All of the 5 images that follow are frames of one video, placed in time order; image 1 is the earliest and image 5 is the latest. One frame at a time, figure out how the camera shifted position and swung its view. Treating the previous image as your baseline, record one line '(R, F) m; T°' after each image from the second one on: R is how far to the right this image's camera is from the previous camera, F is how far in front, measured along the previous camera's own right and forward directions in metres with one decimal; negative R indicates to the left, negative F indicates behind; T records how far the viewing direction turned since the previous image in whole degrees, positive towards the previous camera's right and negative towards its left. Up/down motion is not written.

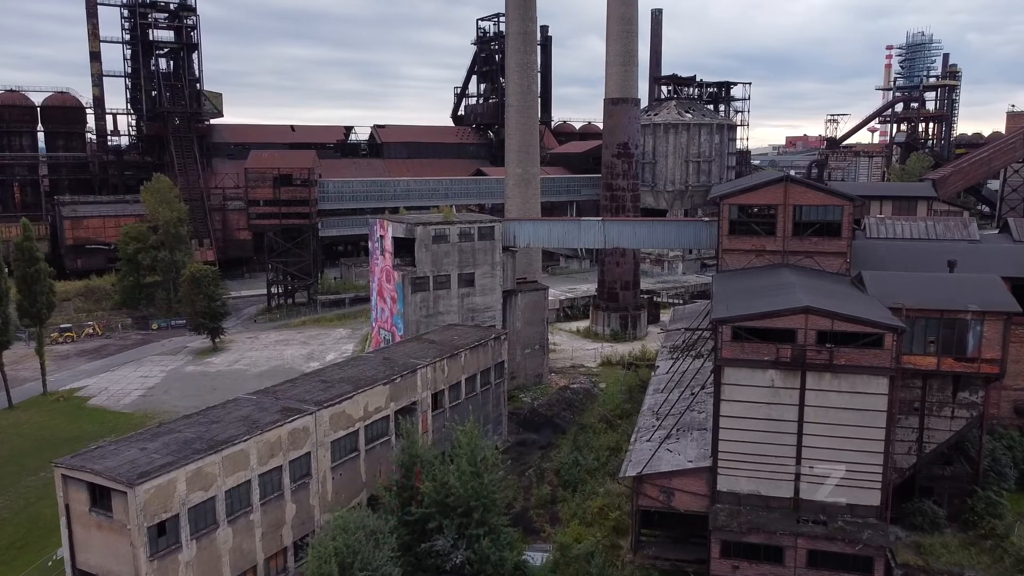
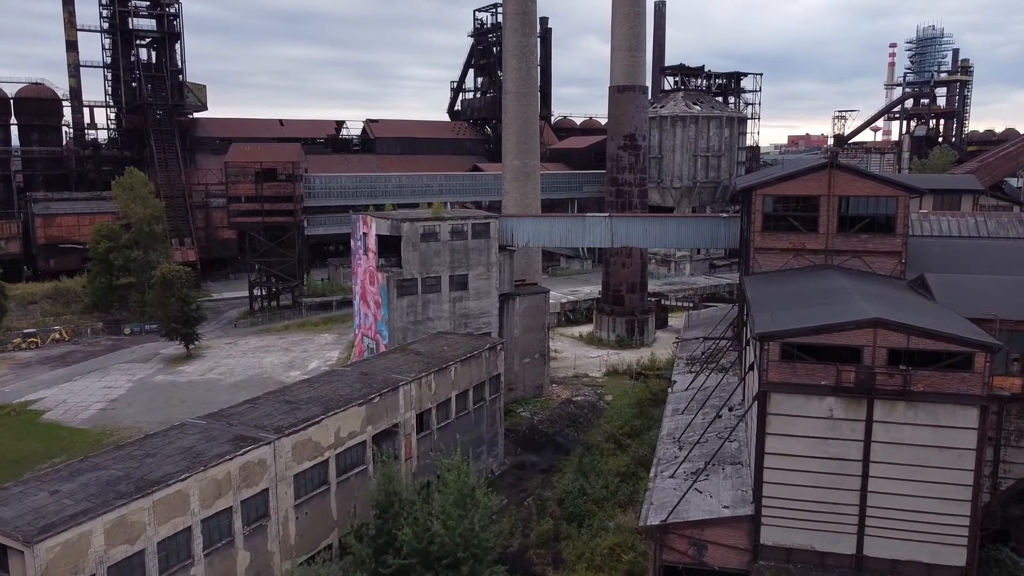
(+0.1, +3.6) m; 0°
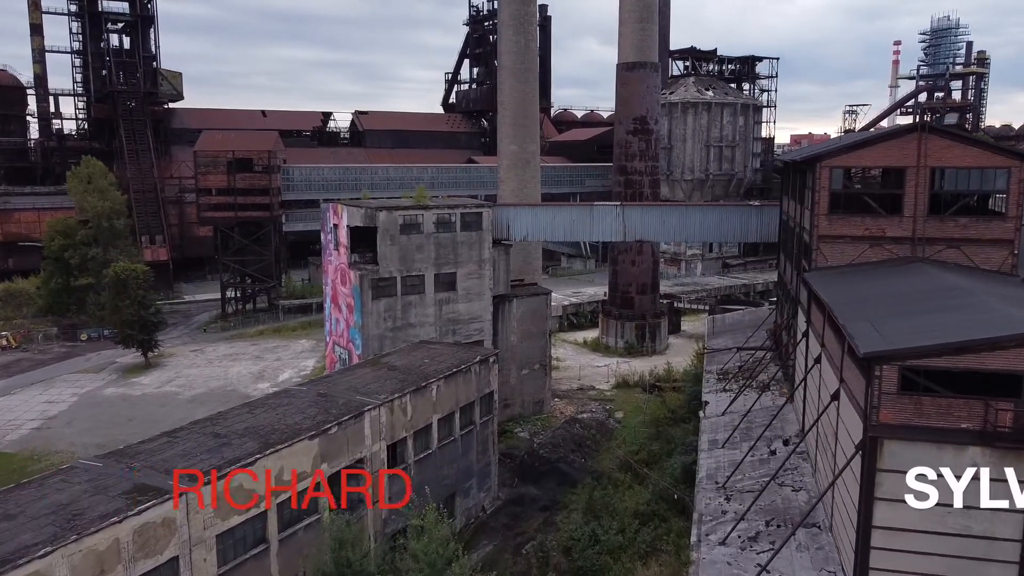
(+0.1, +4.8) m; 0°
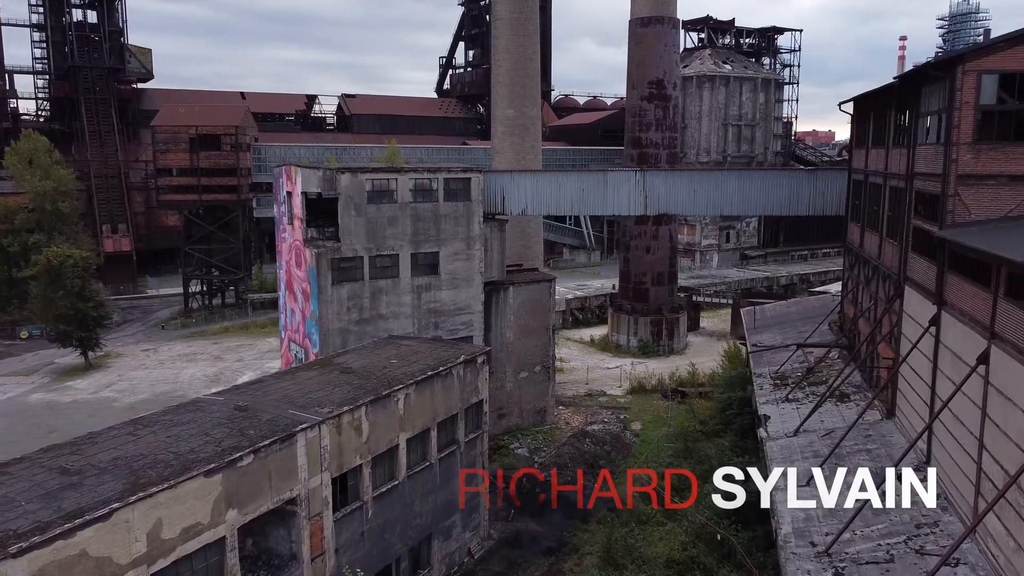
(+0.1, +5.4) m; 0°
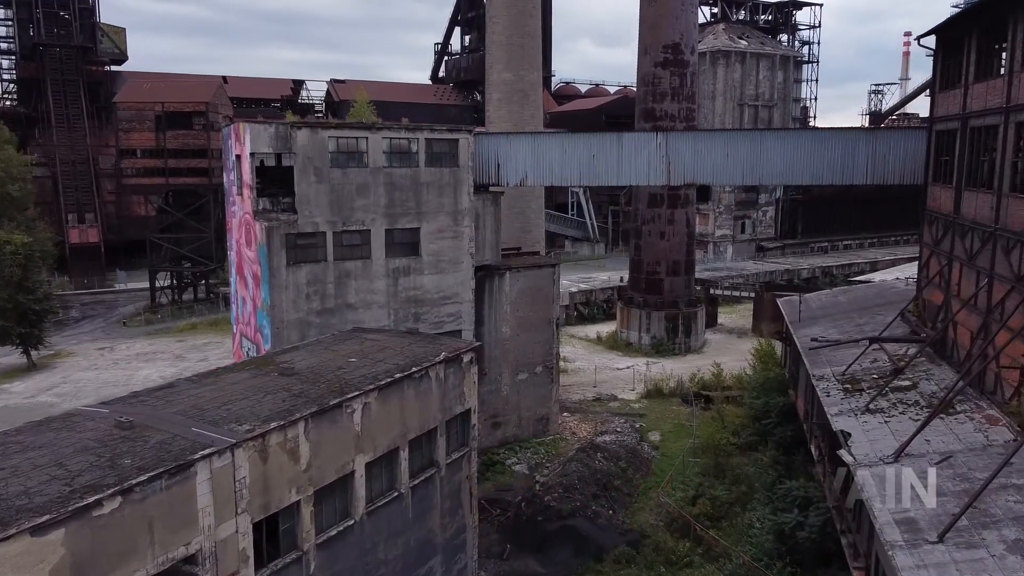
(+0.1, +4.0) m; 0°
